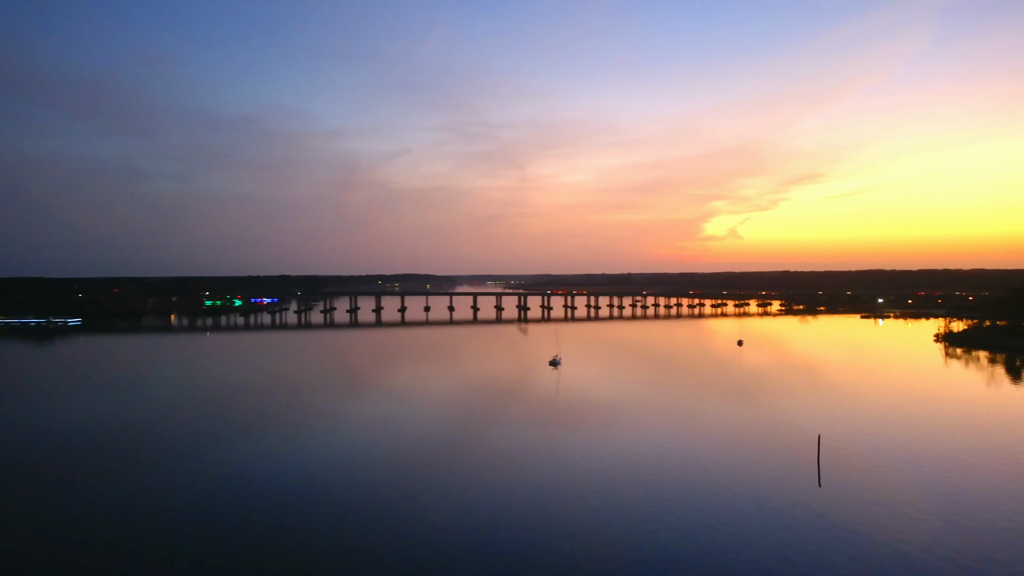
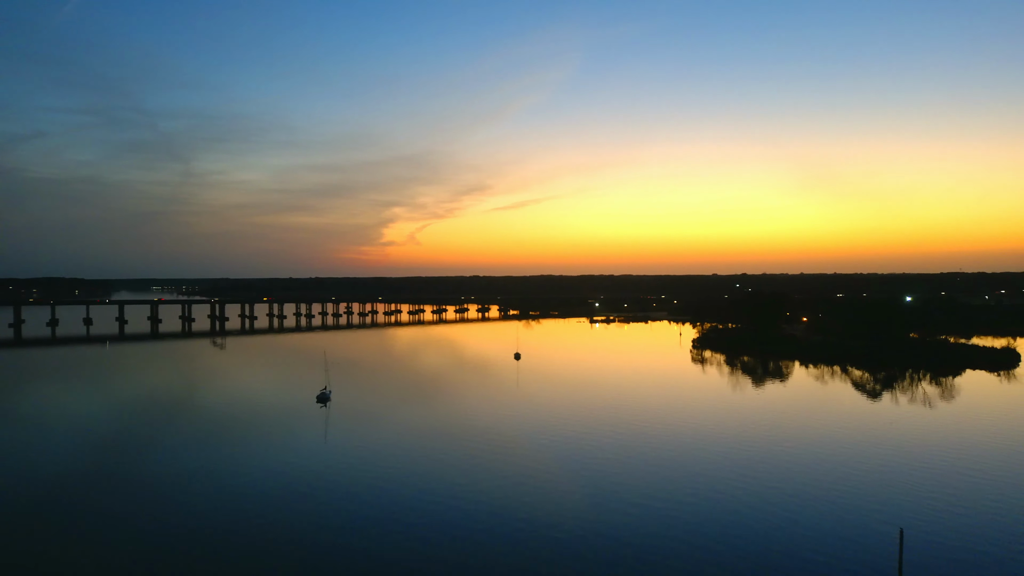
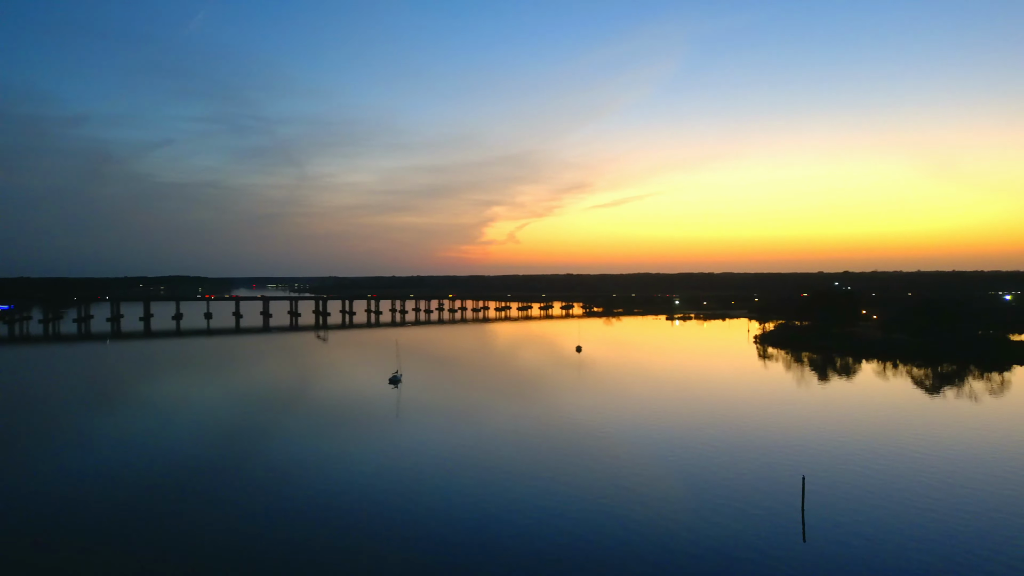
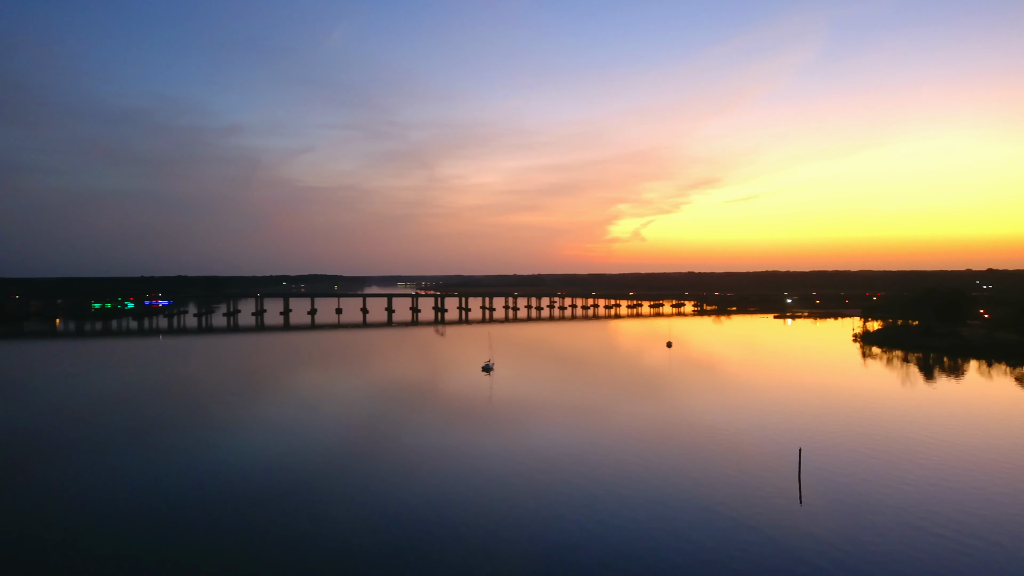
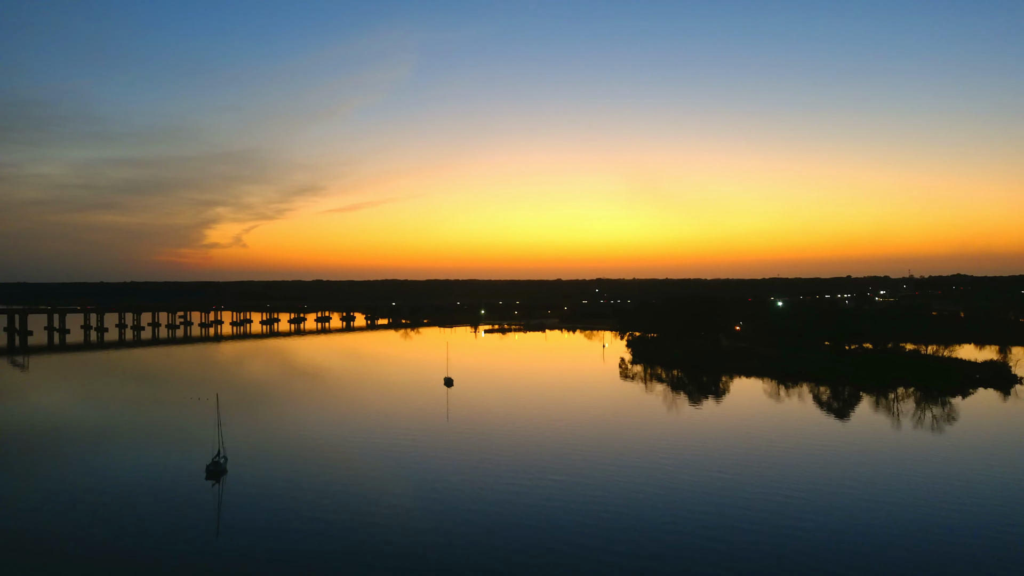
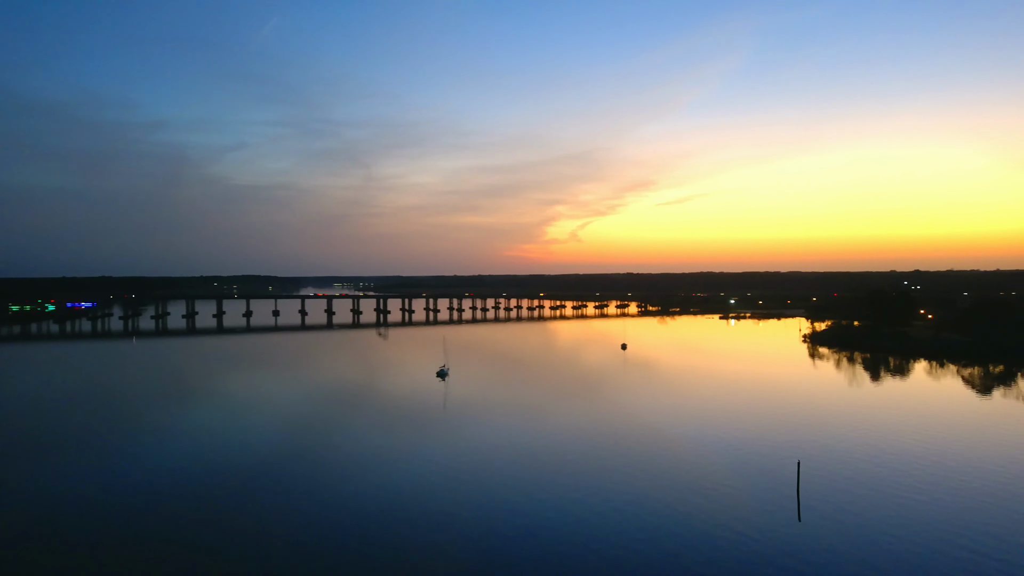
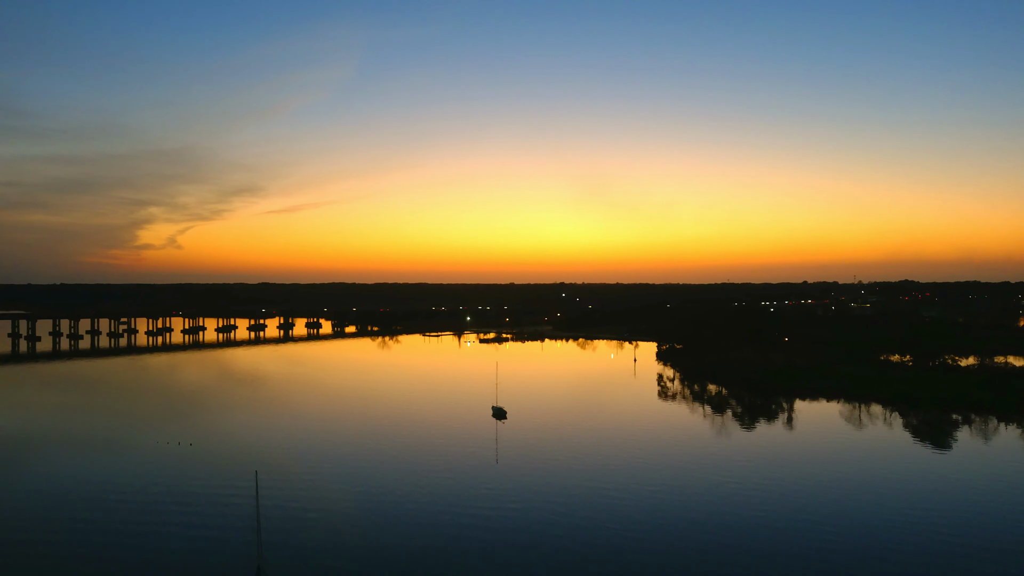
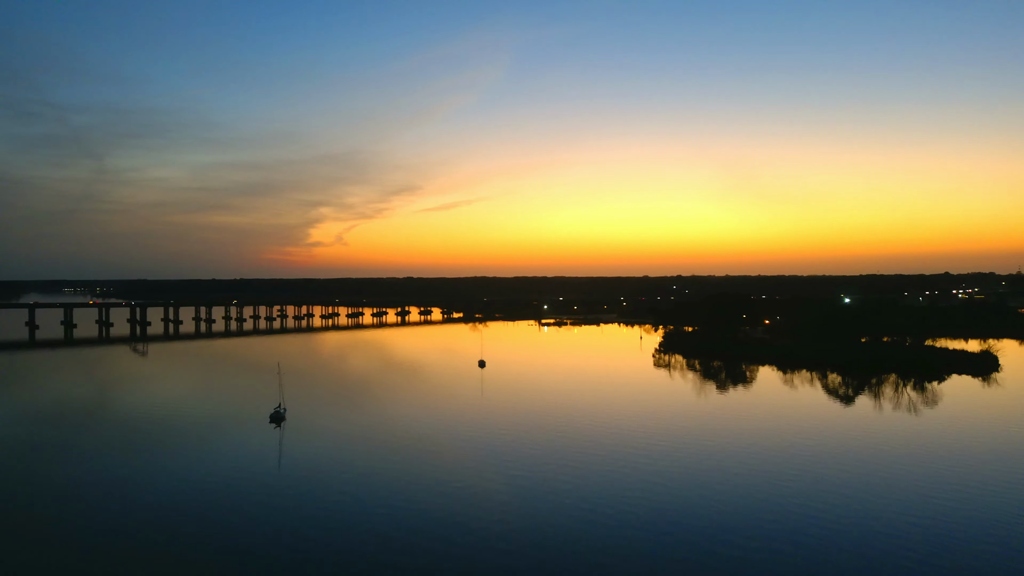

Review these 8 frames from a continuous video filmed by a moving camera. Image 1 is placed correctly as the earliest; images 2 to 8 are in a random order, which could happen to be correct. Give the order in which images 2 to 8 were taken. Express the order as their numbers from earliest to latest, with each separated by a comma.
4, 6, 3, 2, 8, 5, 7
